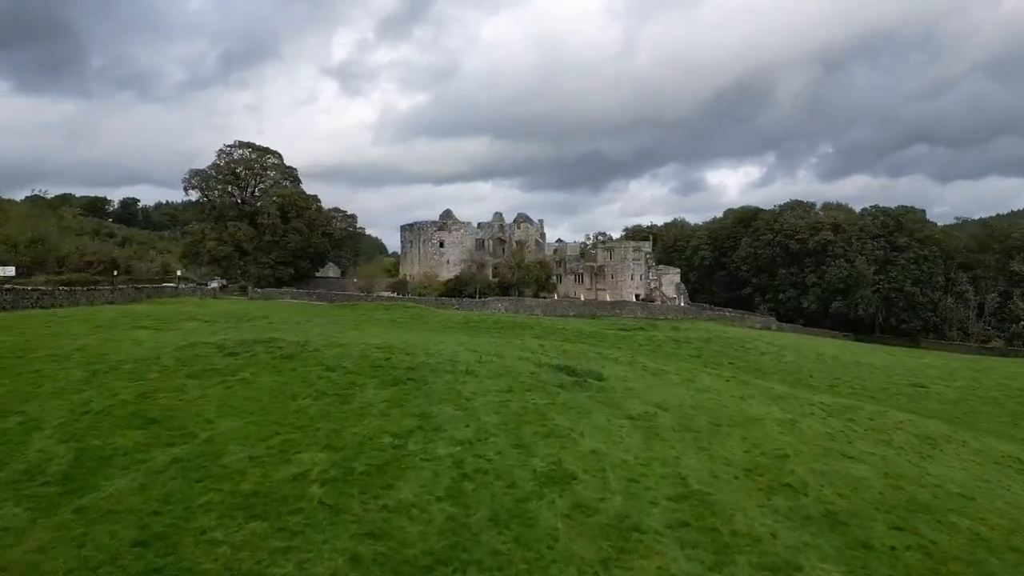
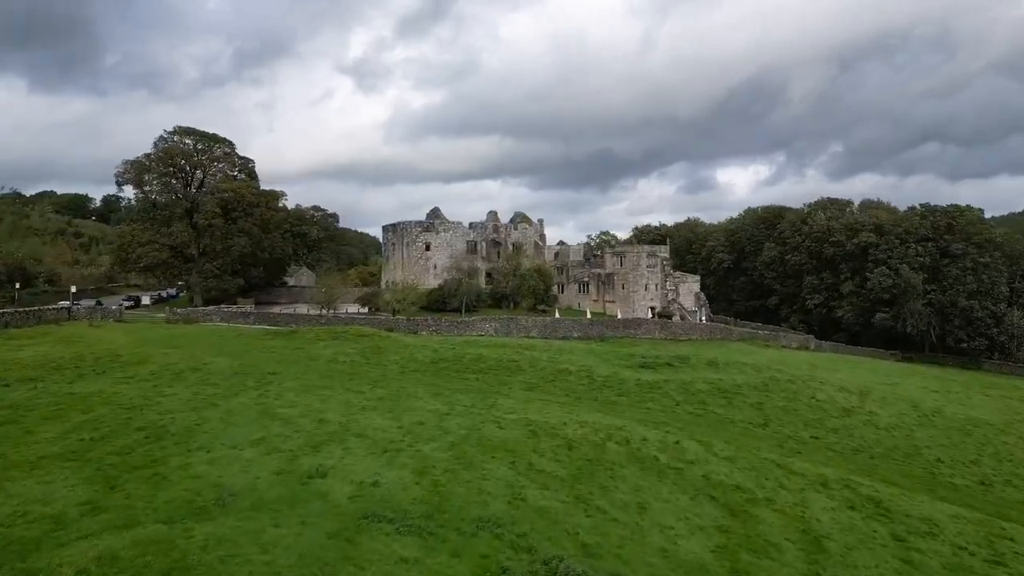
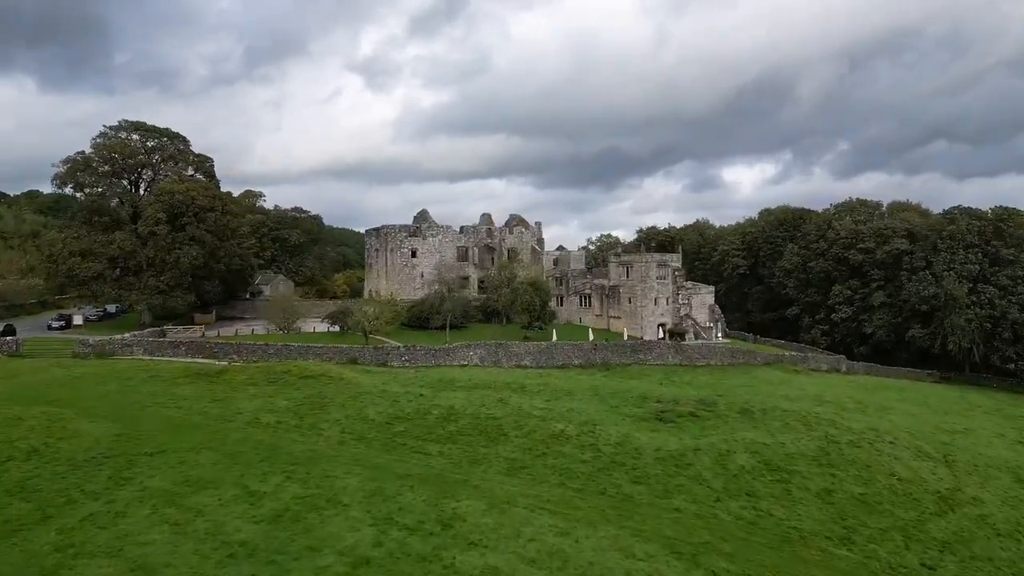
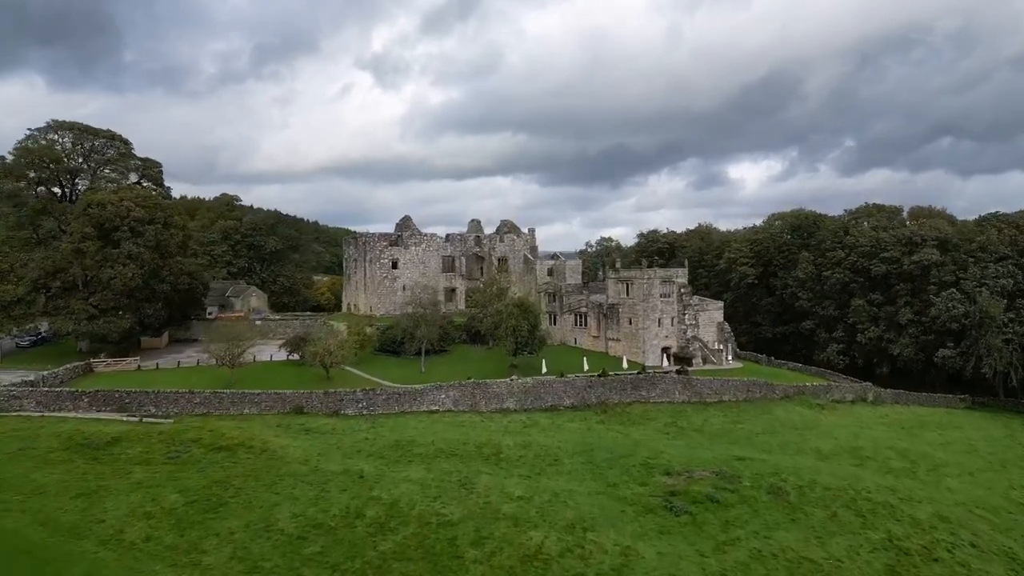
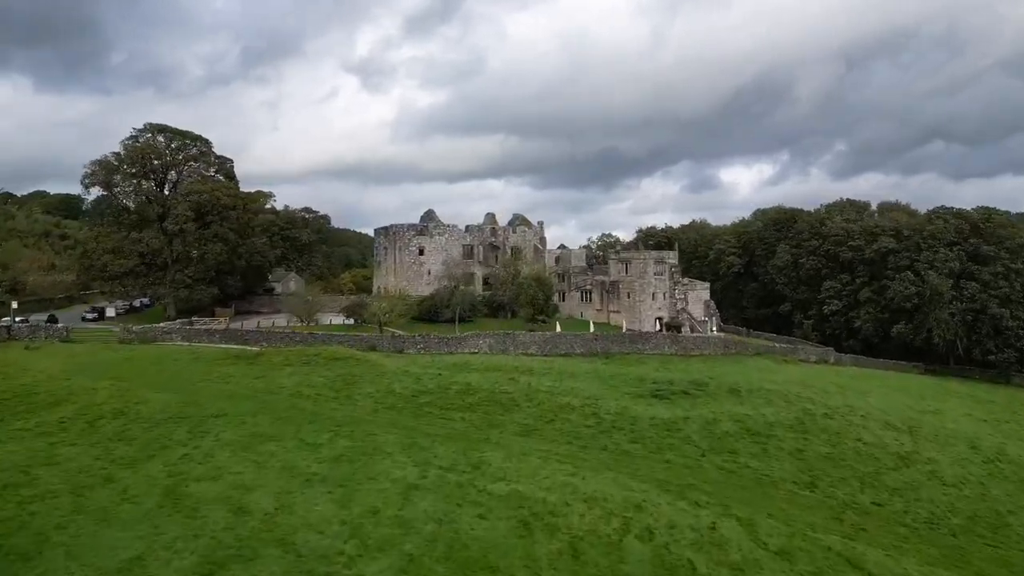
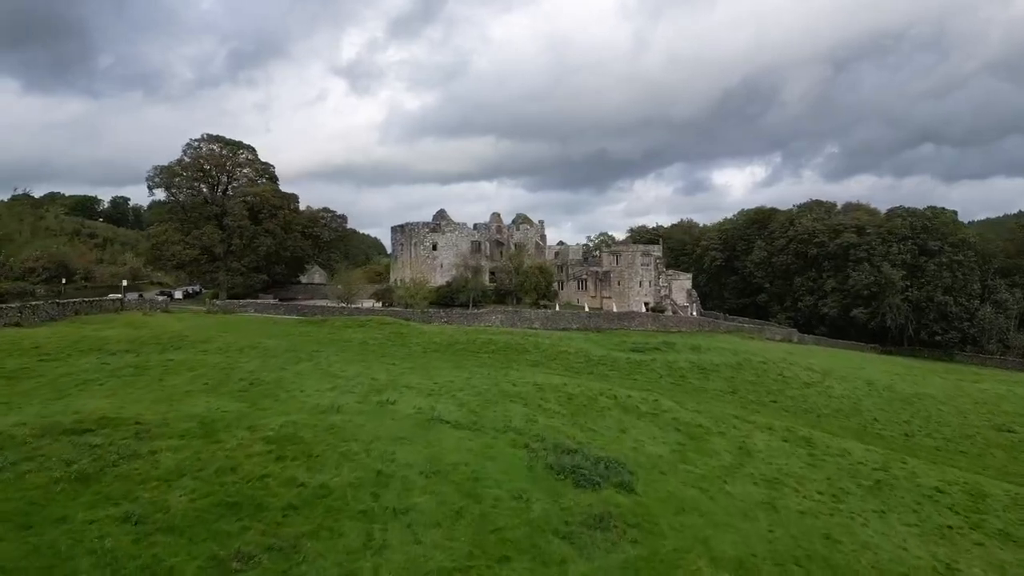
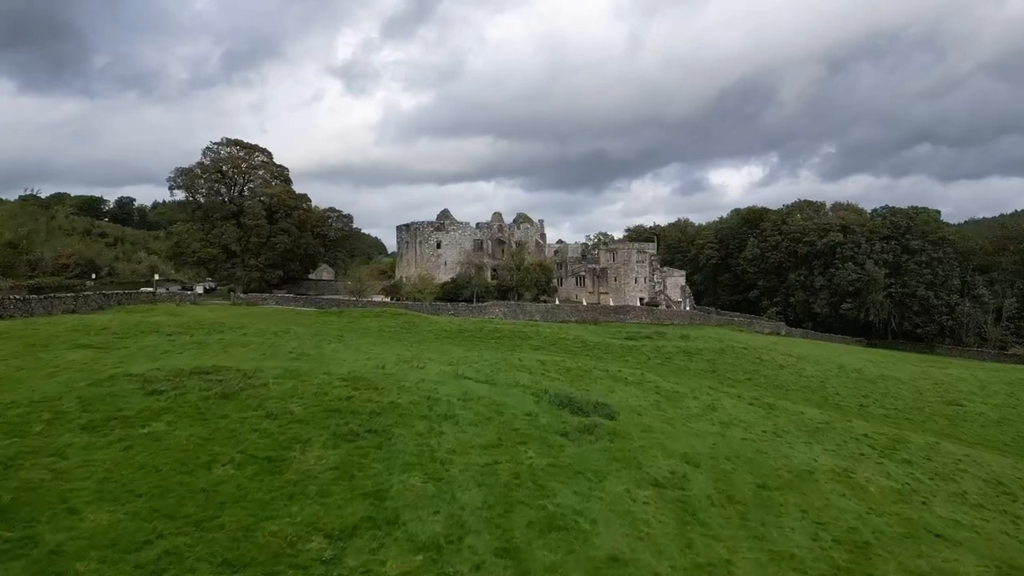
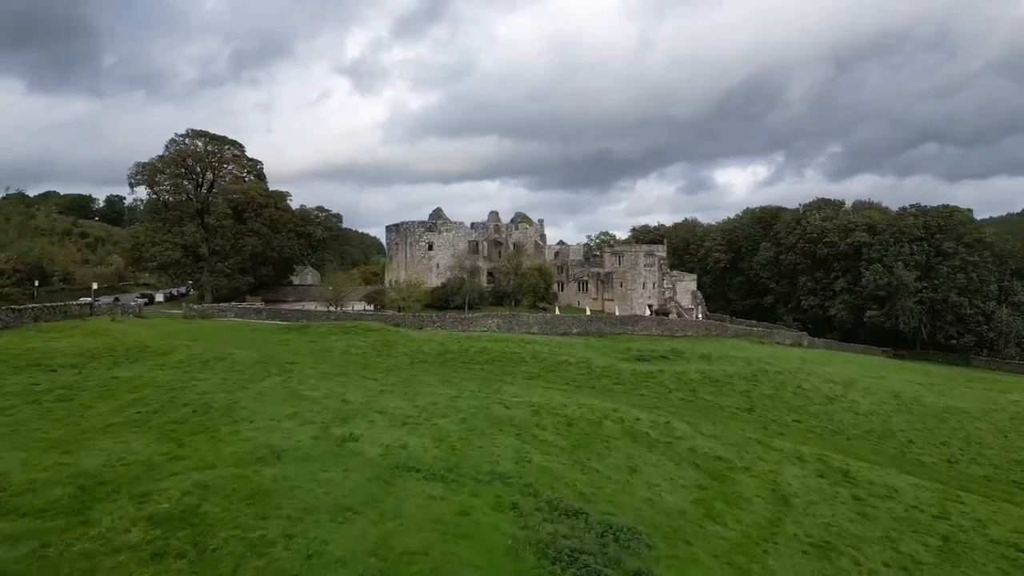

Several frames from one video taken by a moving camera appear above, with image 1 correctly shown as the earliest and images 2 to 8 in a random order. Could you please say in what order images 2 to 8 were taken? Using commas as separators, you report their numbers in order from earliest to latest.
7, 6, 8, 2, 5, 3, 4
